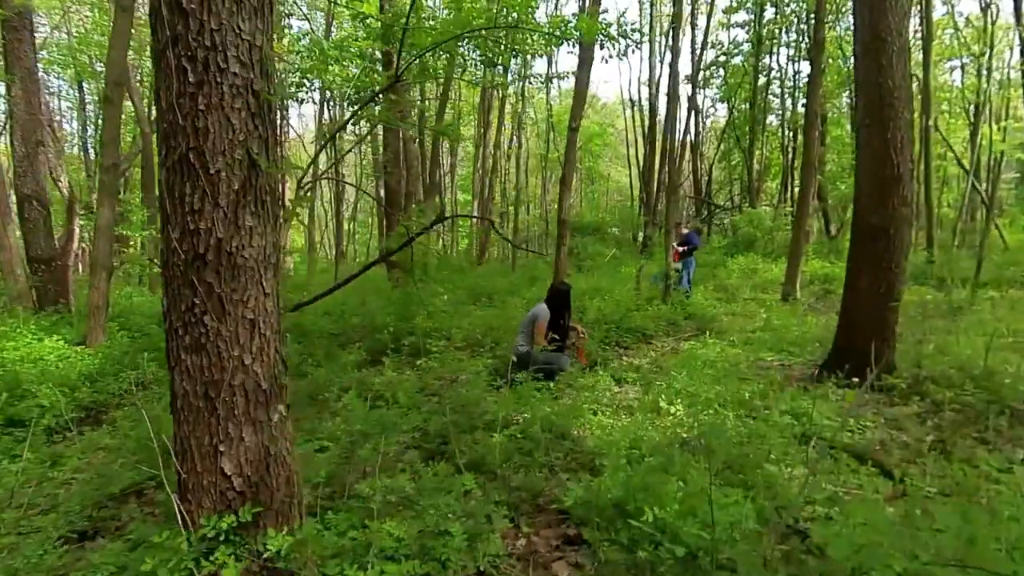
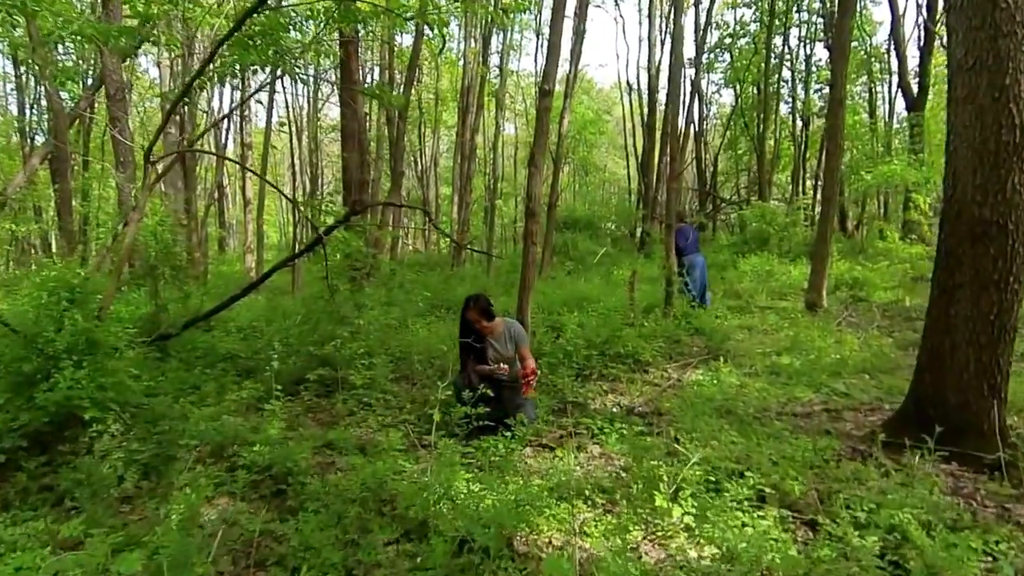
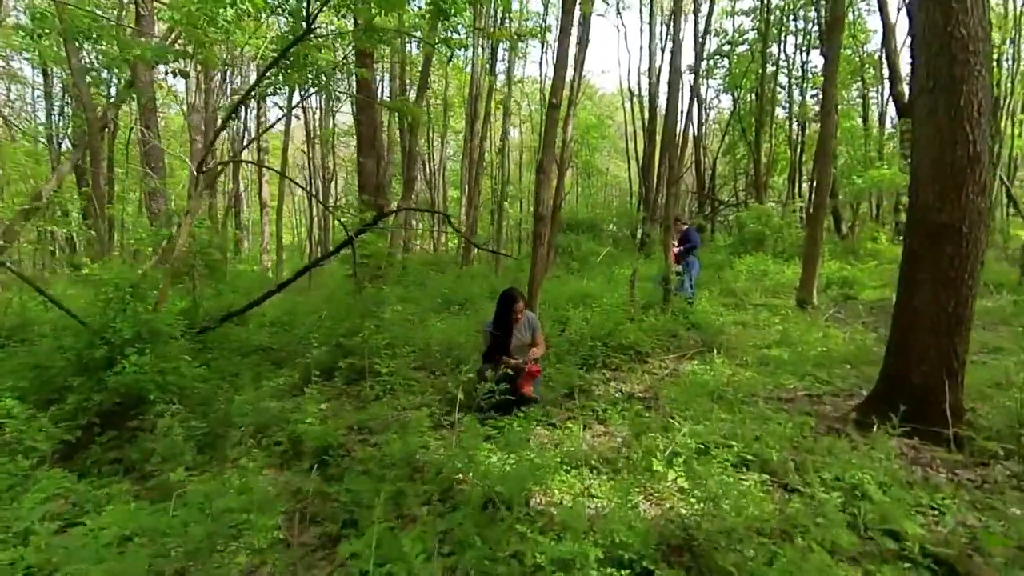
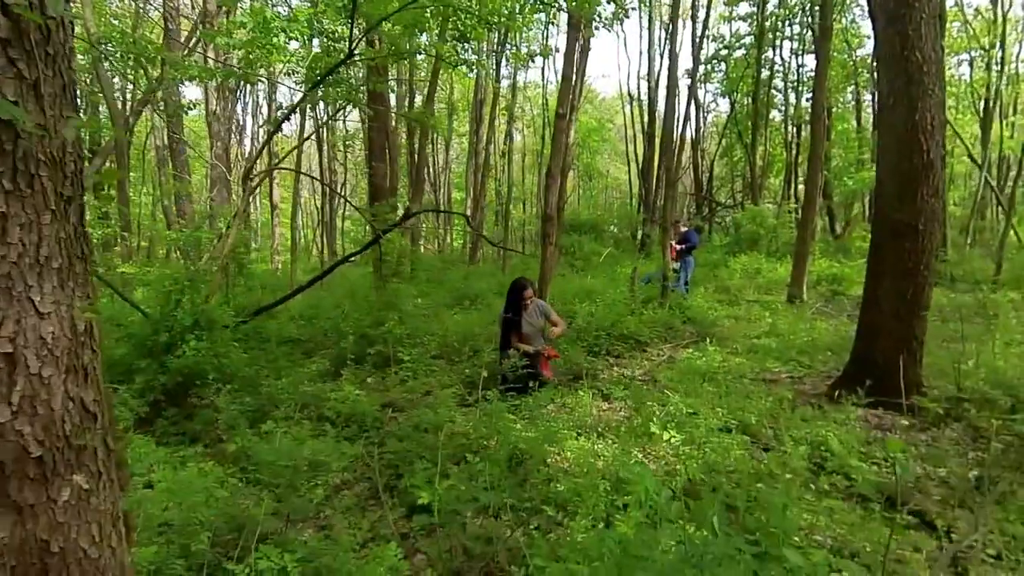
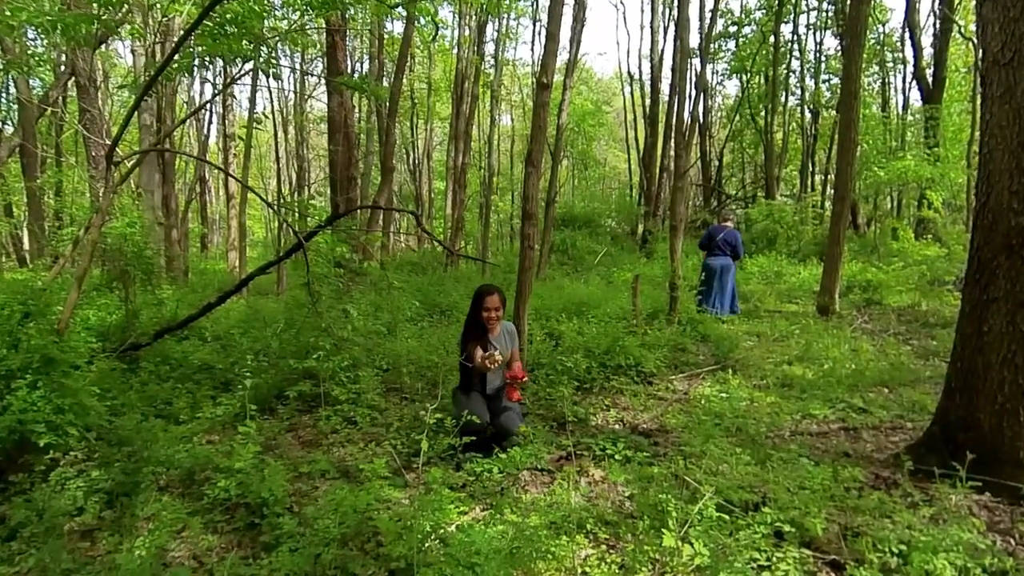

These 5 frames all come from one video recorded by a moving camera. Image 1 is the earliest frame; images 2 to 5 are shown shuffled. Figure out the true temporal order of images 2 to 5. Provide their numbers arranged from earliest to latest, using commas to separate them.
4, 3, 2, 5
